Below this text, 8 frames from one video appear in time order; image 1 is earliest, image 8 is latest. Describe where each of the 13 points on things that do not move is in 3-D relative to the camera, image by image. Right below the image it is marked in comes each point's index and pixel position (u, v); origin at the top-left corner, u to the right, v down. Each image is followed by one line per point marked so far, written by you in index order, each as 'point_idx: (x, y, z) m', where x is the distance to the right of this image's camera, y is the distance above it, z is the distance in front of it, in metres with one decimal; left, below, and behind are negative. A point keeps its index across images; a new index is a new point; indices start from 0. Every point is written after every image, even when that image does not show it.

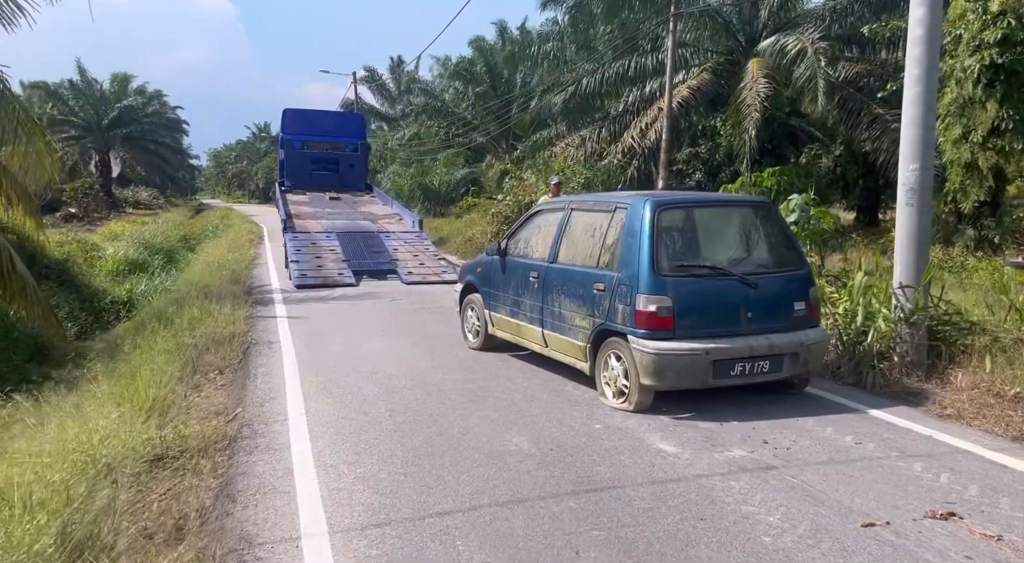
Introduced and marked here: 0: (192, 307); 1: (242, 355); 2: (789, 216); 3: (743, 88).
0: (-4.2, -0.3, +9.8) m
1: (-2.8, -0.8, +7.7) m
2: (+3.5, +0.8, +9.5) m
3: (+5.3, +4.4, +17.1) m
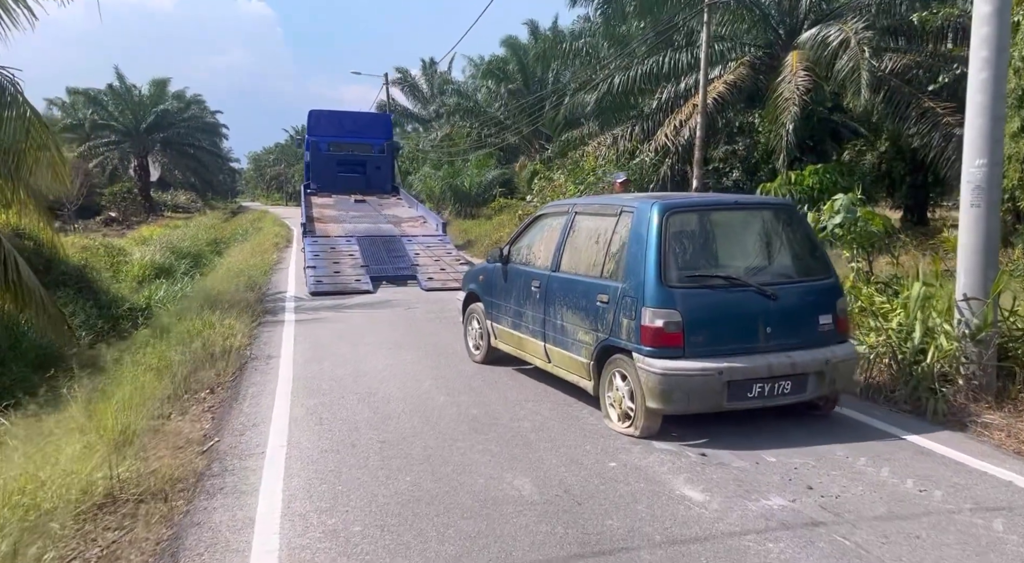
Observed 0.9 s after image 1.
0: (-3.9, -0.5, +9.4) m
1: (-2.6, -0.9, +7.1) m
2: (+3.7, +0.7, +8.7) m
3: (+5.8, +4.3, +16.2) m
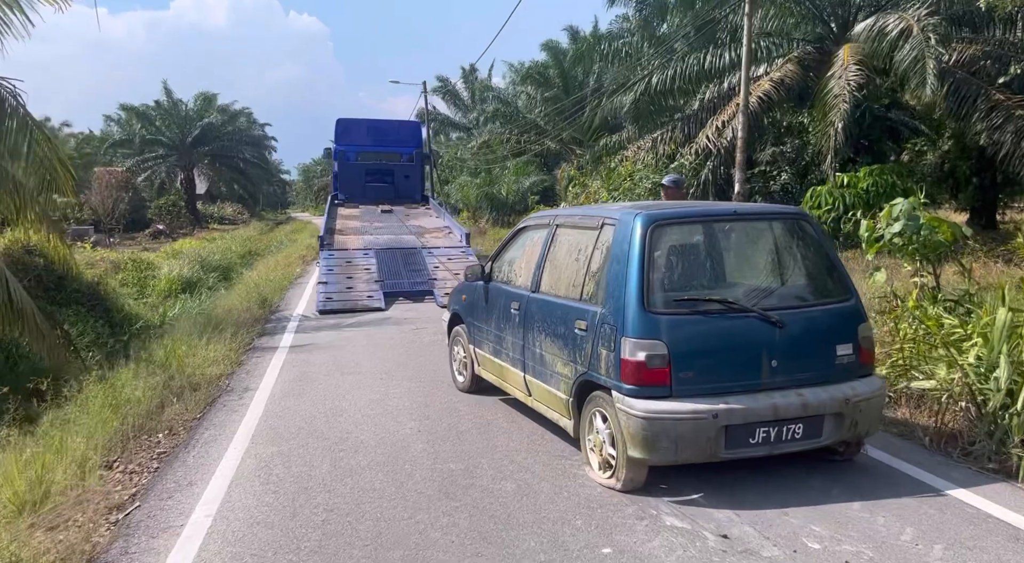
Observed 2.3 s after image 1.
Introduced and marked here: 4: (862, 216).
0: (-3.8, -0.7, +8.7) m
1: (-2.6, -1.1, +6.3) m
2: (+3.8, +0.6, +7.5) m
3: (+6.4, +4.1, +14.9) m
4: (+5.4, +1.0, +11.4) m
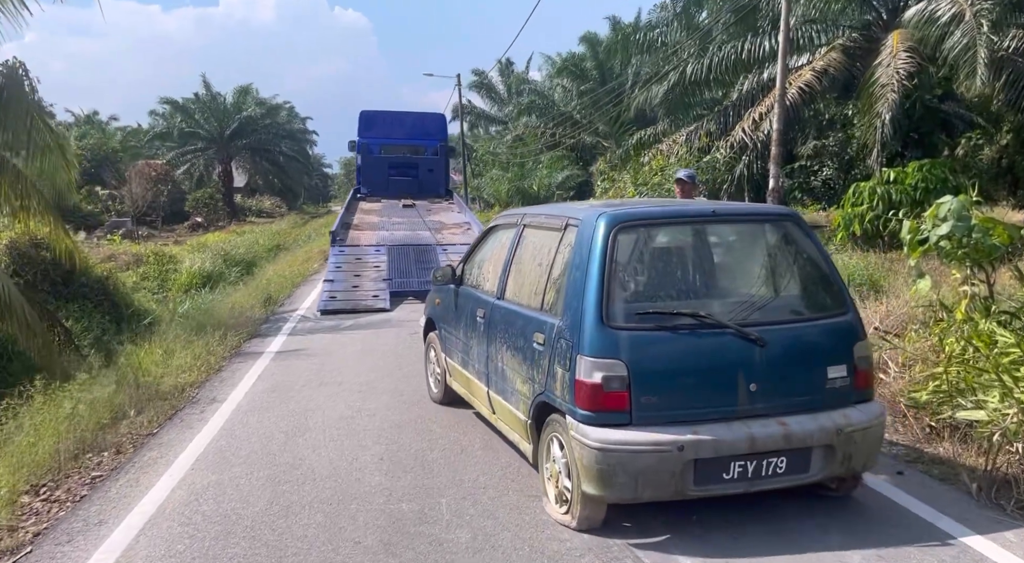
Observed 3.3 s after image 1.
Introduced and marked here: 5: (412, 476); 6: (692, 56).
0: (-3.7, -0.7, +8.2) m
1: (-2.7, -1.1, +5.8) m
2: (+3.8, +0.5, +6.6) m
3: (+6.8, +4.0, +13.8) m
4: (+5.5, +0.9, +10.4) m
5: (-0.6, -1.2, +4.5) m
6: (+4.2, +5.3, +17.6) m
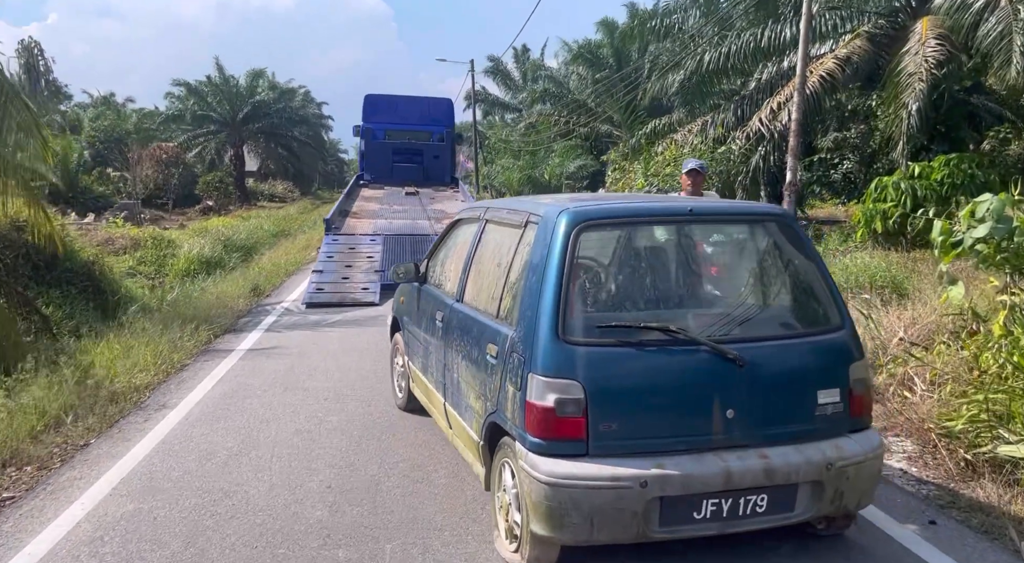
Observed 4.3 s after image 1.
0: (-3.9, -0.6, +7.6) m
1: (-2.9, -1.1, +5.2) m
2: (+3.7, +0.4, +5.9) m
3: (+6.8, +4.0, +12.9) m
4: (+5.5, +0.9, +9.7) m
5: (-0.8, -1.2, +3.9) m
6: (+4.4, +5.4, +16.8) m
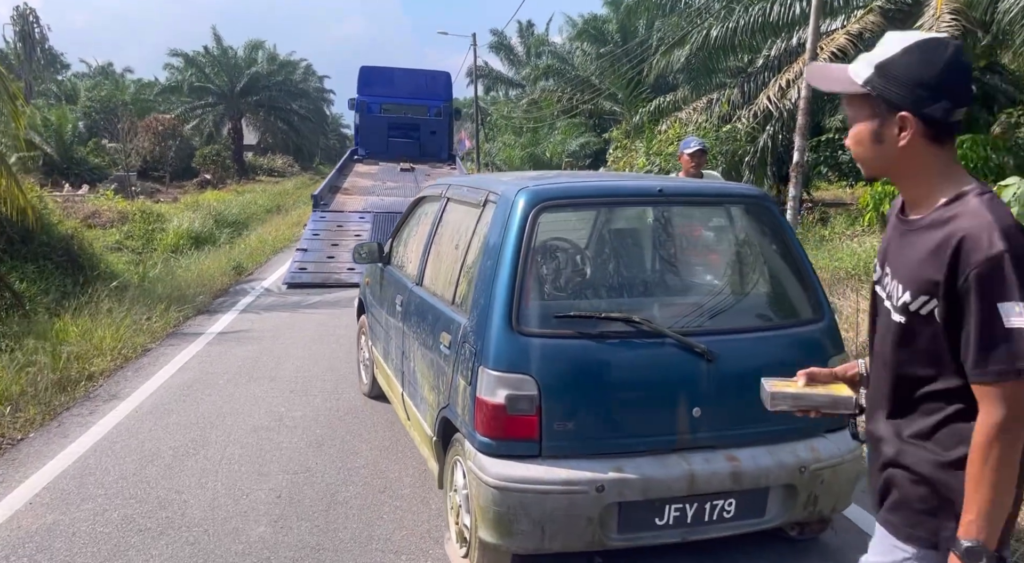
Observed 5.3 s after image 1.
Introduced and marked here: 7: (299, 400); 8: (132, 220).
0: (-4.0, -0.4, +7.1) m
1: (-3.0, -0.9, +4.8) m
2: (+3.5, +0.5, +5.3) m
3: (+6.8, +4.2, +12.3) m
4: (+5.4, +1.0, +9.1) m
5: (-0.9, -1.1, +3.5) m
6: (+4.4, +5.8, +16.1) m
7: (-1.5, -0.8, +5.3) m
8: (-9.4, +1.5, +18.4) m
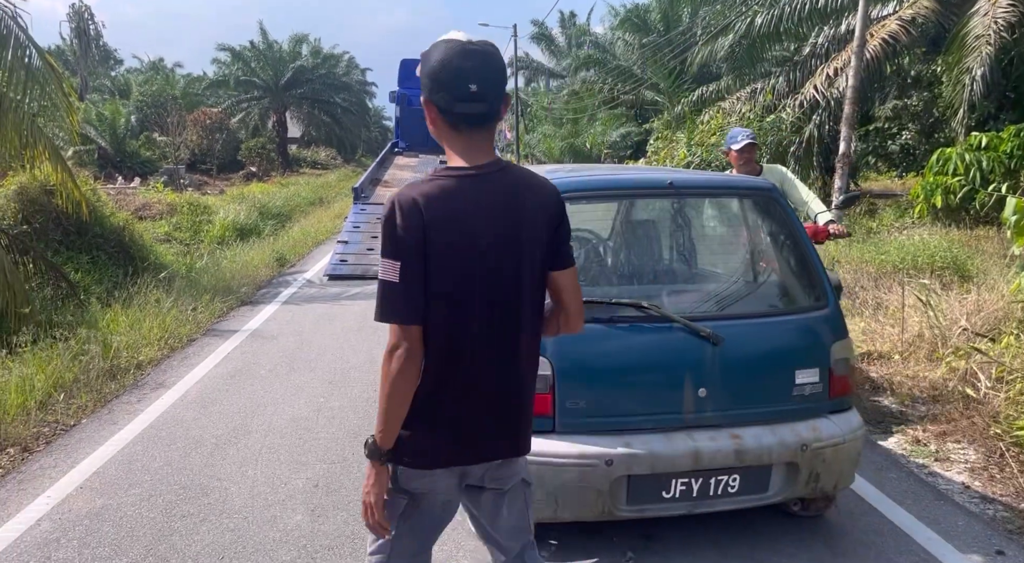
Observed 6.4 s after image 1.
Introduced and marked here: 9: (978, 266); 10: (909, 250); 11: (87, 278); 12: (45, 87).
0: (-3.6, -0.3, +7.4) m
1: (-2.8, -0.9, +4.9) m
2: (+3.8, +0.5, +5.1) m
3: (+7.4, +4.3, +11.9) m
4: (+5.8, +1.1, +8.8) m
5: (-0.8, -1.1, +3.5) m
6: (+5.2, +5.9, +15.8) m
7: (-1.3, -0.8, +5.4) m
8: (-8.4, +1.7, +18.9) m
9: (+5.3, +0.2, +8.5) m
10: (+4.9, +0.4, +9.2) m
11: (-5.4, 0.0, +9.5) m
12: (-4.5, +1.9, +7.3) m
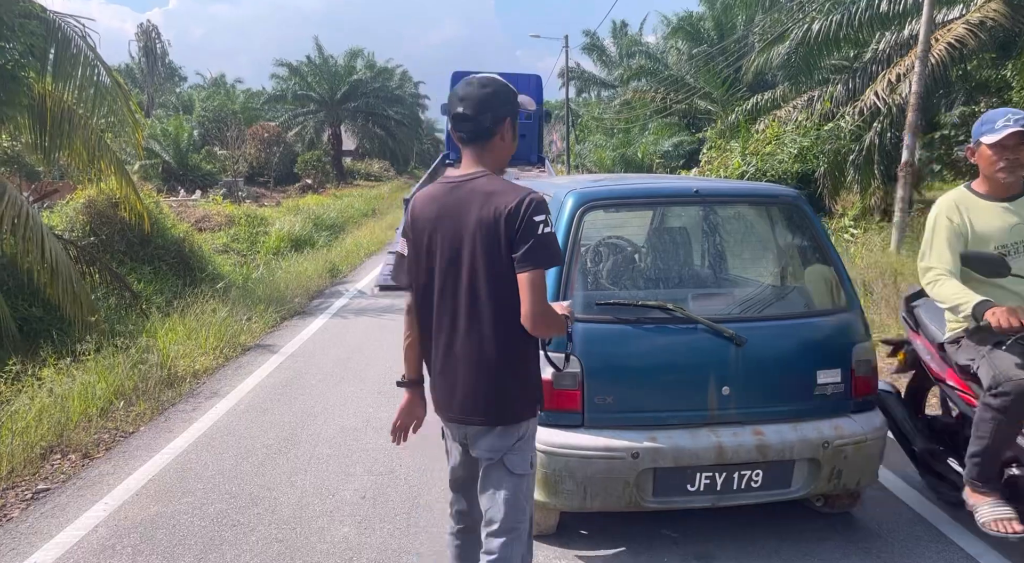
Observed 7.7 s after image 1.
0: (-3.1, -0.4, +7.5) m
1: (-2.5, -1.0, +5.0) m
2: (+4.1, +0.4, +4.8) m
3: (+8.2, +4.1, +11.4) m
4: (+6.4, +0.9, +8.4) m
5: (-0.6, -1.2, +3.5) m
6: (+6.3, +5.7, +15.4) m
7: (-0.9, -0.9, +5.4) m
8: (-7.1, +1.5, +19.4) m
9: (+5.8, 0.0, +8.1) m
10: (+5.5, +0.2, +8.8) m
11: (-4.8, -0.1, +9.8) m
12: (-4.0, +1.8, +7.5) m
